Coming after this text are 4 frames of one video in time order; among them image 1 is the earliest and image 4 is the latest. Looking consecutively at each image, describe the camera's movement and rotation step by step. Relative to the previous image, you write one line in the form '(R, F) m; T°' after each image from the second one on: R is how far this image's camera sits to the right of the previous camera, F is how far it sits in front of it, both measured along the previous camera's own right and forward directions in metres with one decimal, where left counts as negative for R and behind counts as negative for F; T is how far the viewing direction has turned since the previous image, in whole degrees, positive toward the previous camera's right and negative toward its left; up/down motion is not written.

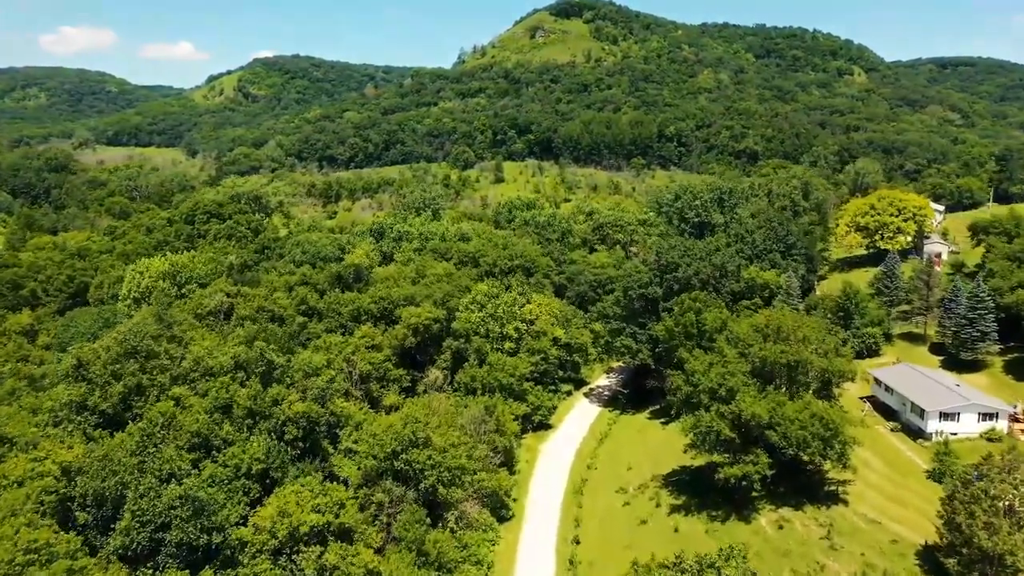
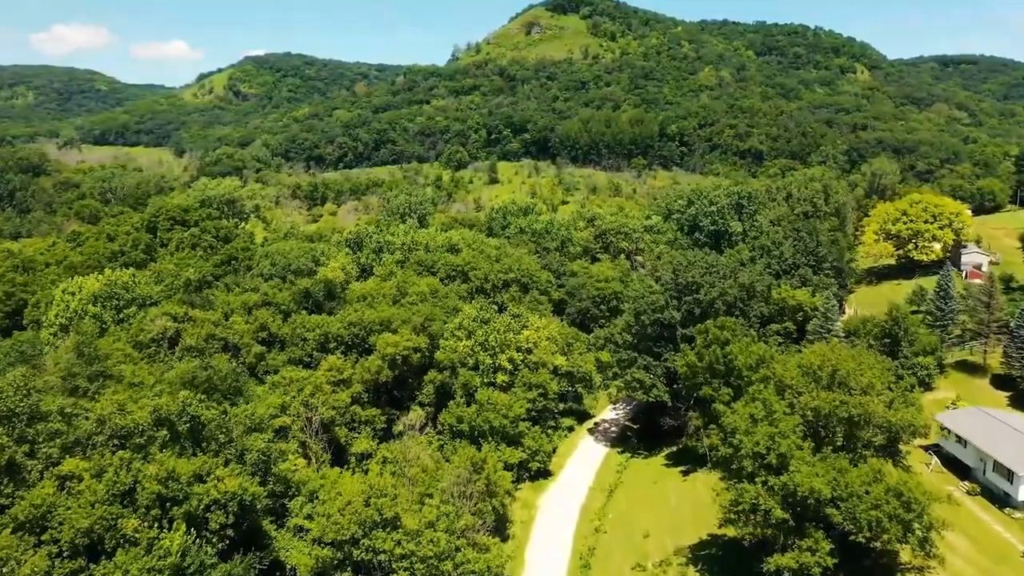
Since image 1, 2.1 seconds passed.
(+0.2, +9.5) m; 0°
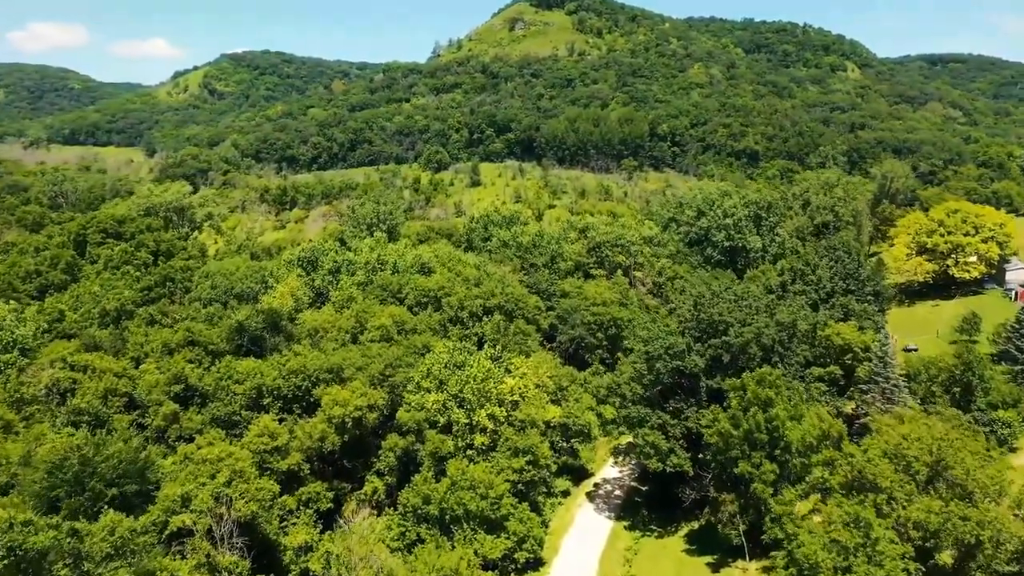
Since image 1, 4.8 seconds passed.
(+0.3, +11.7) m; +1°
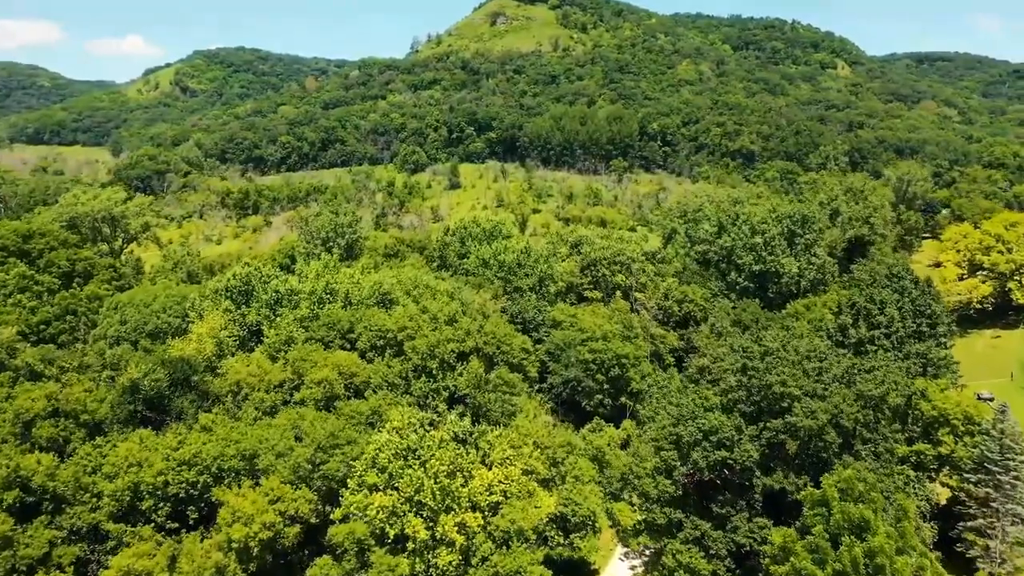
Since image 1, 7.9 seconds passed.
(+0.2, +12.9) m; +1°
